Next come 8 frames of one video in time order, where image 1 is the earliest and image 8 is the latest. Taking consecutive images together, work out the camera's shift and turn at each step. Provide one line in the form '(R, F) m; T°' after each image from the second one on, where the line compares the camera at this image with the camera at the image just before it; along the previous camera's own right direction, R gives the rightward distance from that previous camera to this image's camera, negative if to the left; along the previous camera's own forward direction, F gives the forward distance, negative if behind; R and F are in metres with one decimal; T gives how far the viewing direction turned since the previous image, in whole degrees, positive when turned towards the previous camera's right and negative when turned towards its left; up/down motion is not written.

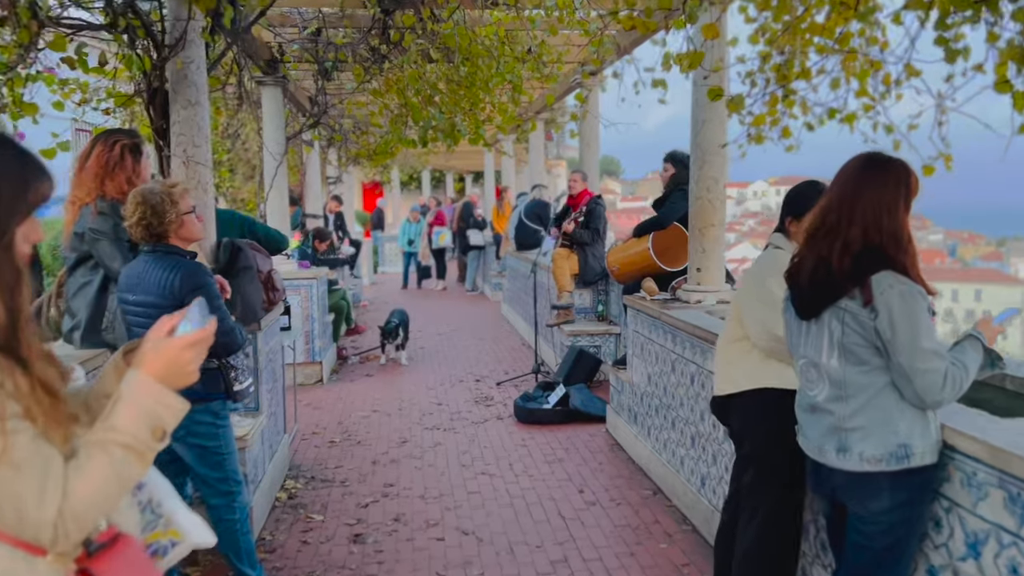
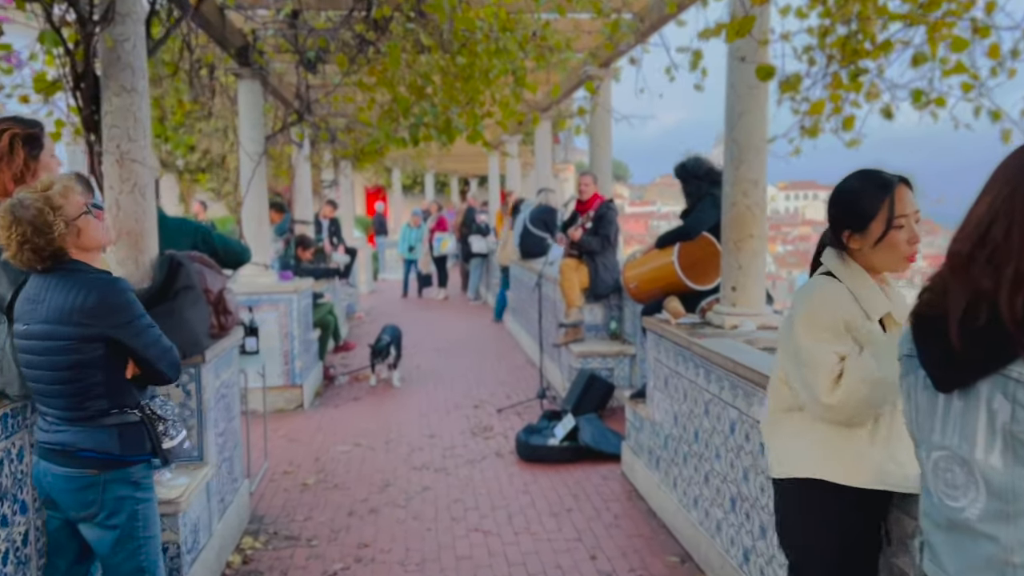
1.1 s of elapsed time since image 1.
(0.0, +0.9) m; 0°
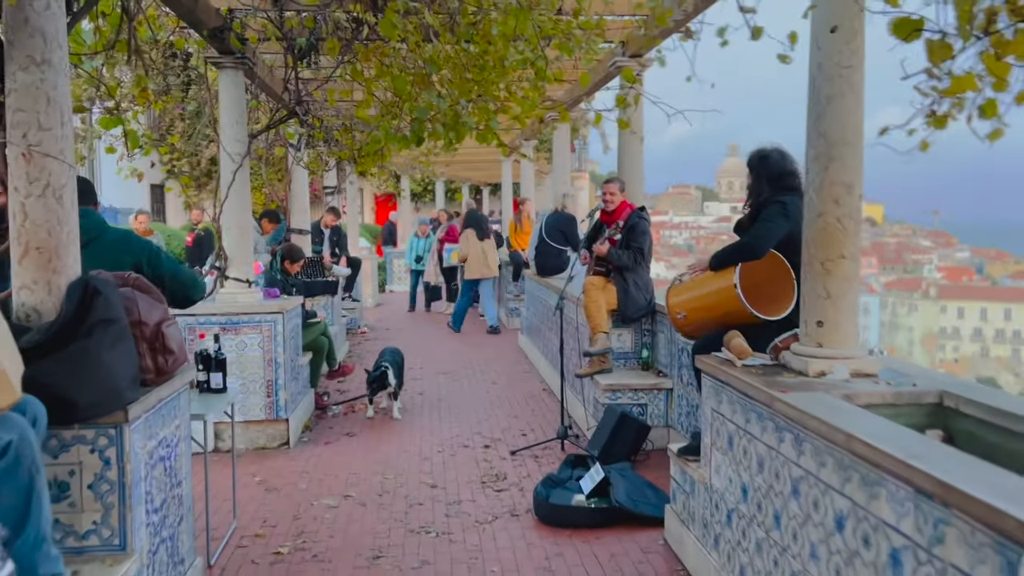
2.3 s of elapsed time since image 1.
(-0.1, +1.0) m; -1°
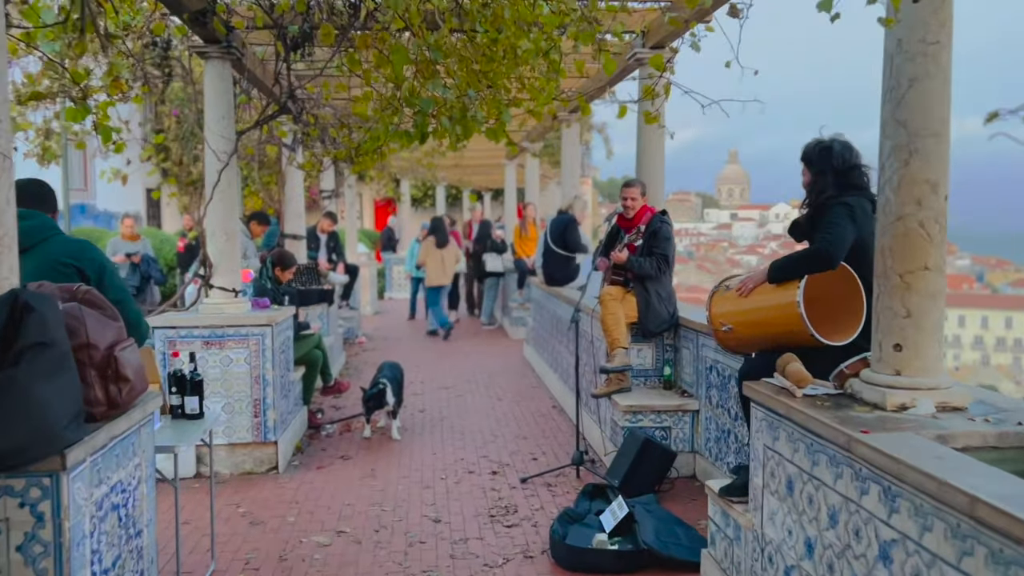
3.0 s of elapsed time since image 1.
(-0.1, +0.6) m; 0°
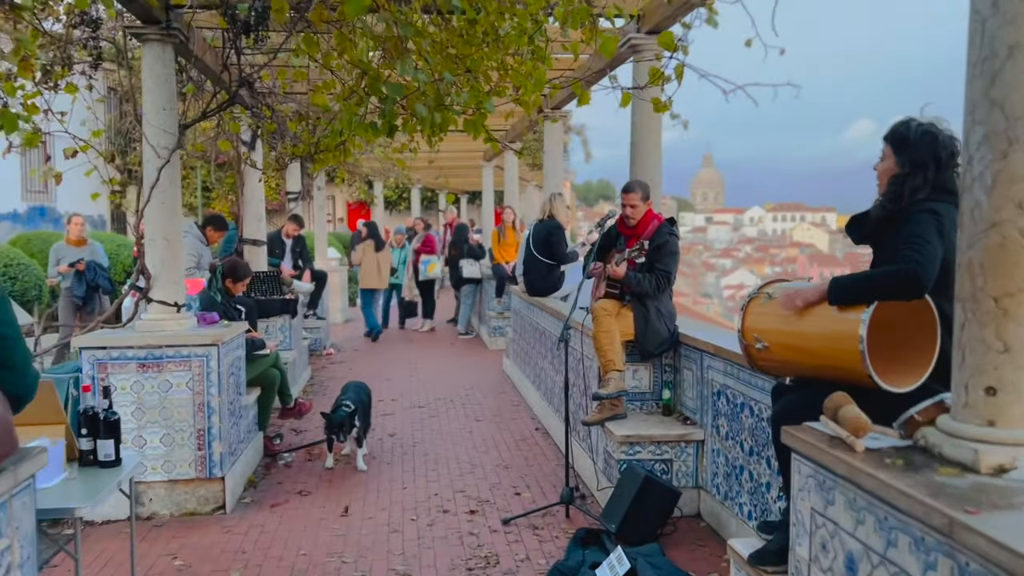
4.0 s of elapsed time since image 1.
(0.0, +0.7) m; +2°
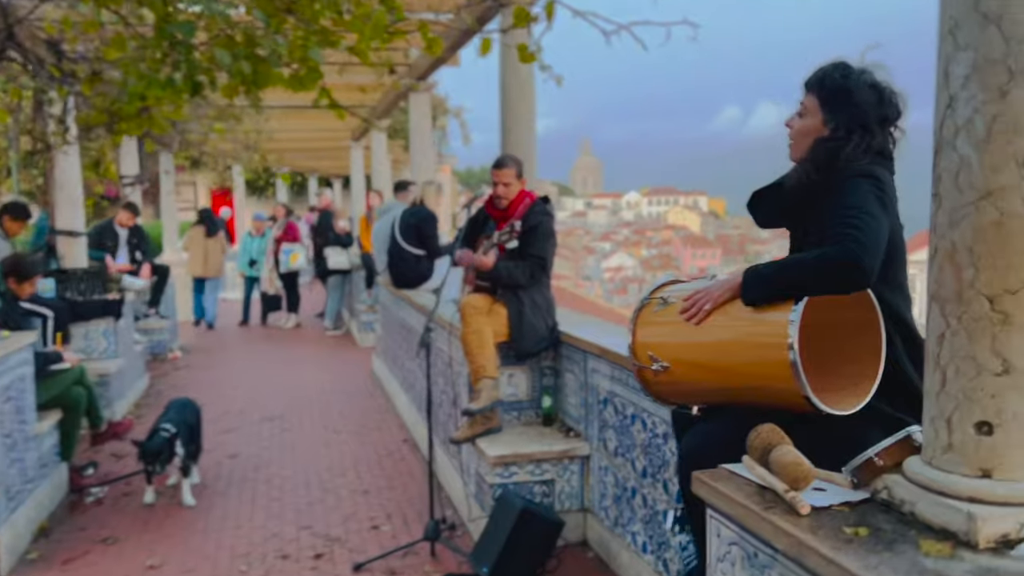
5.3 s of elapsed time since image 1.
(+0.2, +0.8) m; +8°
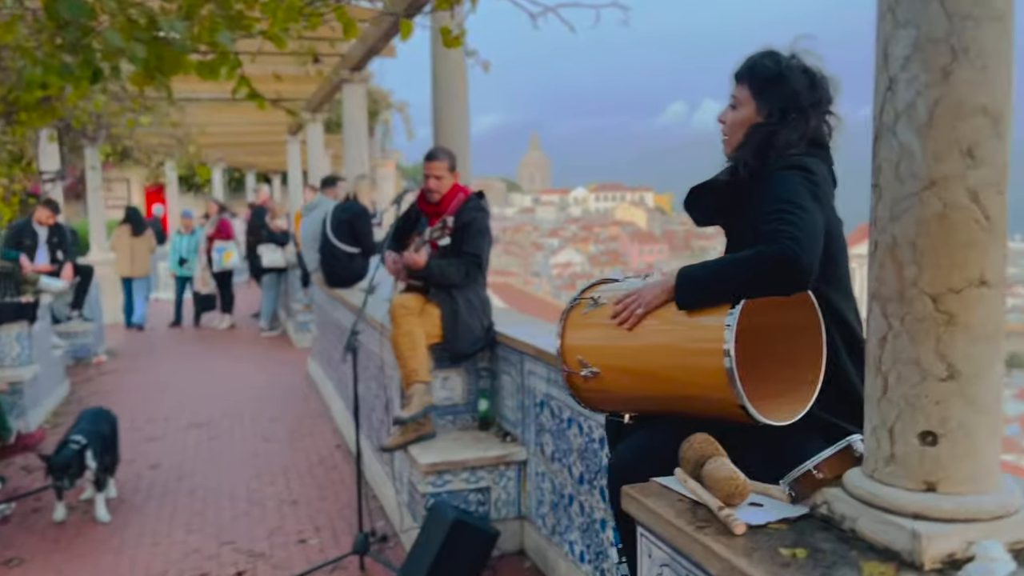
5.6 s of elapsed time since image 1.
(+0.1, +0.2) m; +4°
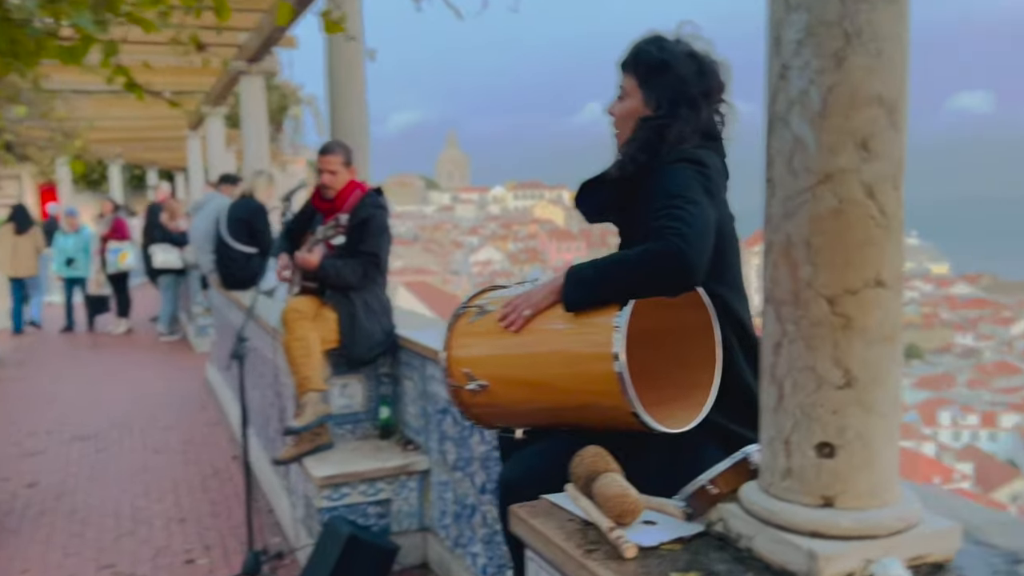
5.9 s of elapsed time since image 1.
(+0.1, +0.2) m; +5°
